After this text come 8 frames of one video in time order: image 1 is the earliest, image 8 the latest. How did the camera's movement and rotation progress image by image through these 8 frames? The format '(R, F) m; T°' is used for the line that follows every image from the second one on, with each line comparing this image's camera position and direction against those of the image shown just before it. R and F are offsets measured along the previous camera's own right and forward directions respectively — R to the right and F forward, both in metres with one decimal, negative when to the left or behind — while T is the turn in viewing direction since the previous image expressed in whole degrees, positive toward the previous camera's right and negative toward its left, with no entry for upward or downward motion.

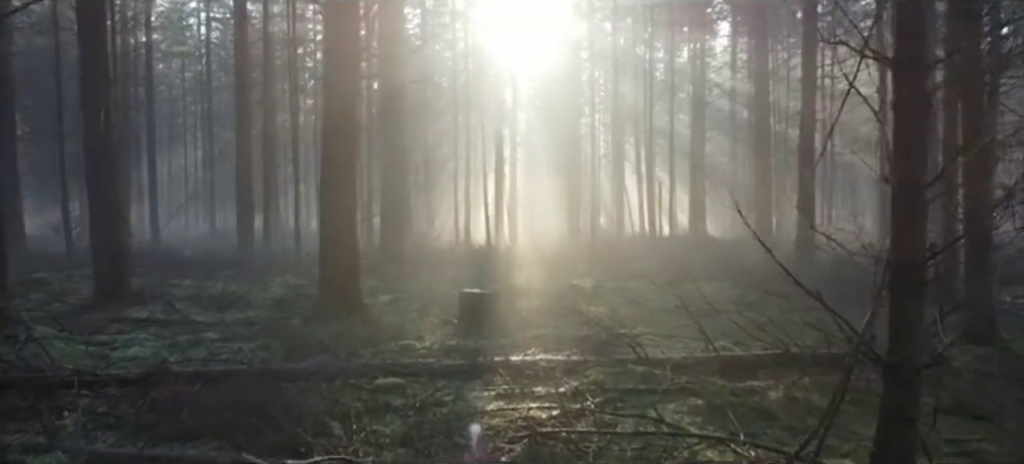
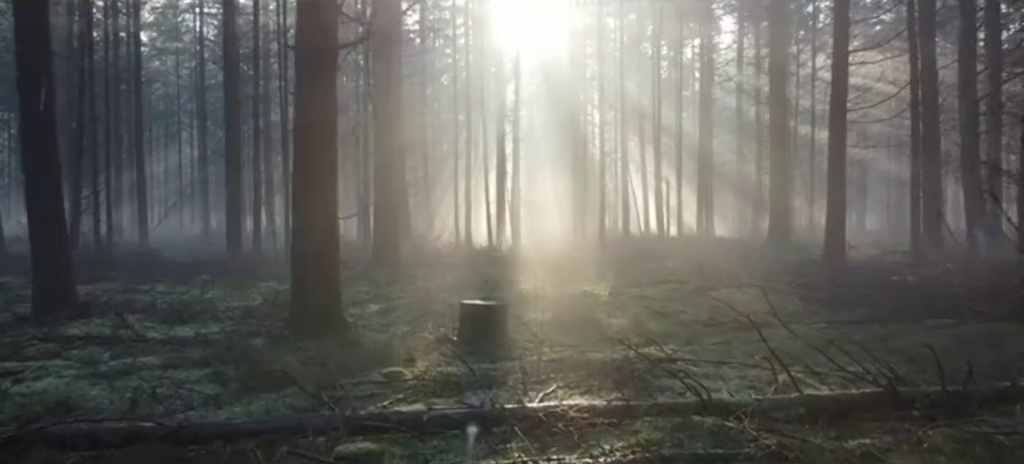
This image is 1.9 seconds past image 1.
(-0.1, +1.8) m; 0°
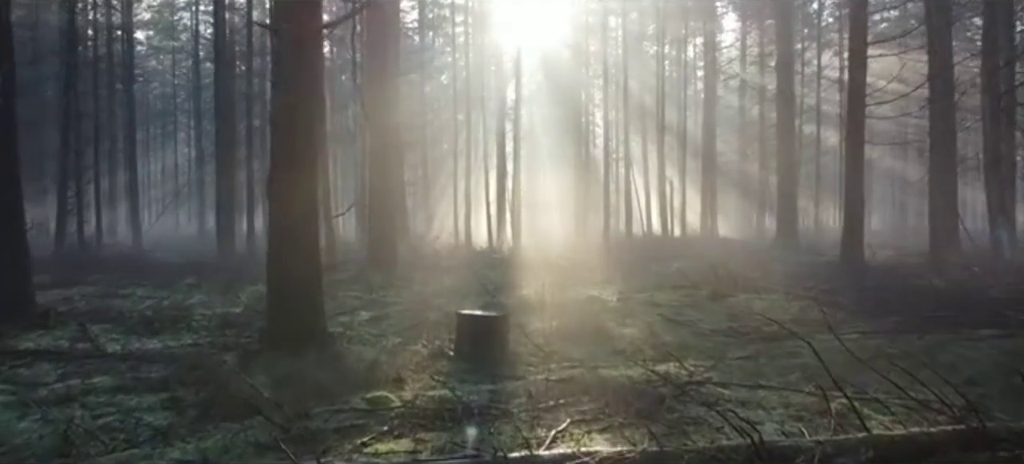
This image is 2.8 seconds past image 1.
(0.0, +1.0) m; 0°
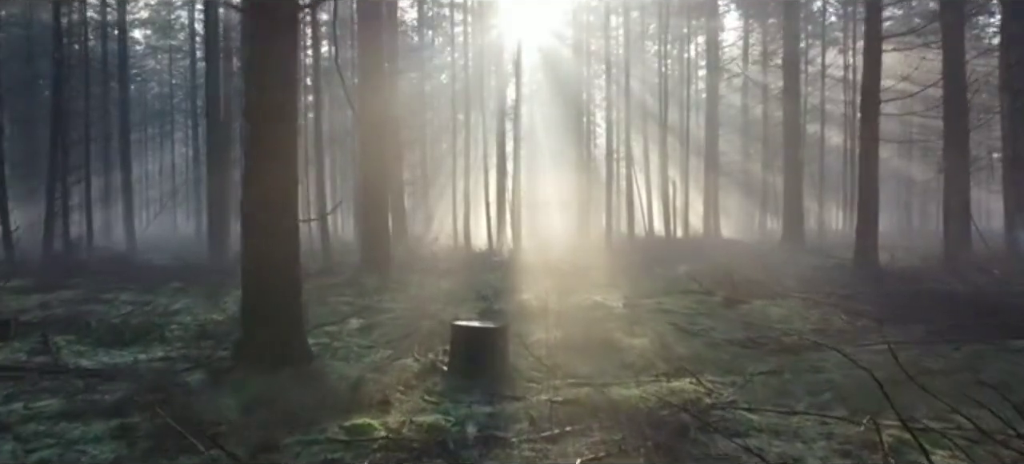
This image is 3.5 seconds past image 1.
(0.0, +0.8) m; 0°
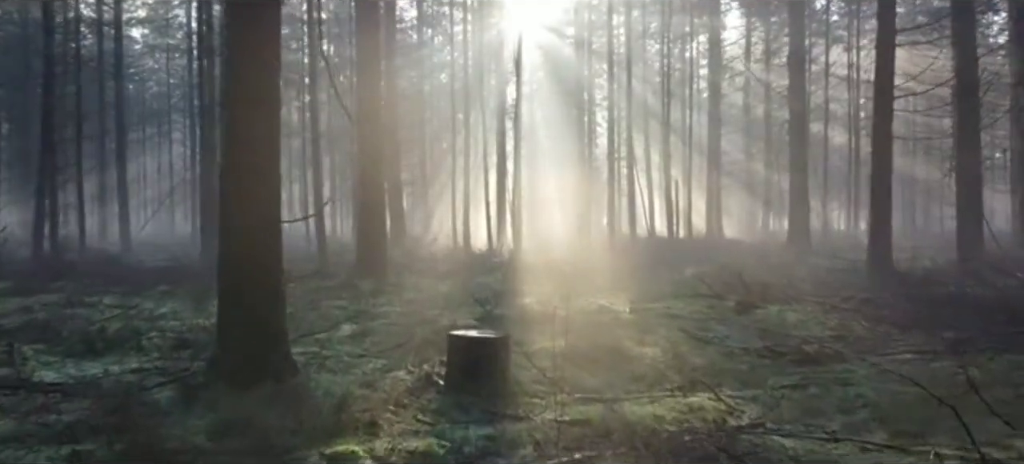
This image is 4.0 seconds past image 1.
(0.0, +0.6) m; 0°
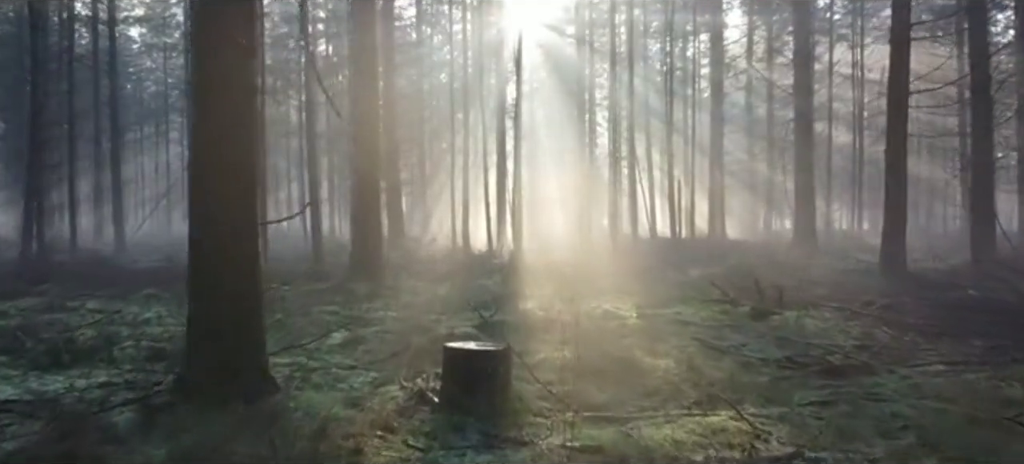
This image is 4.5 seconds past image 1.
(0.0, +0.6) m; 0°
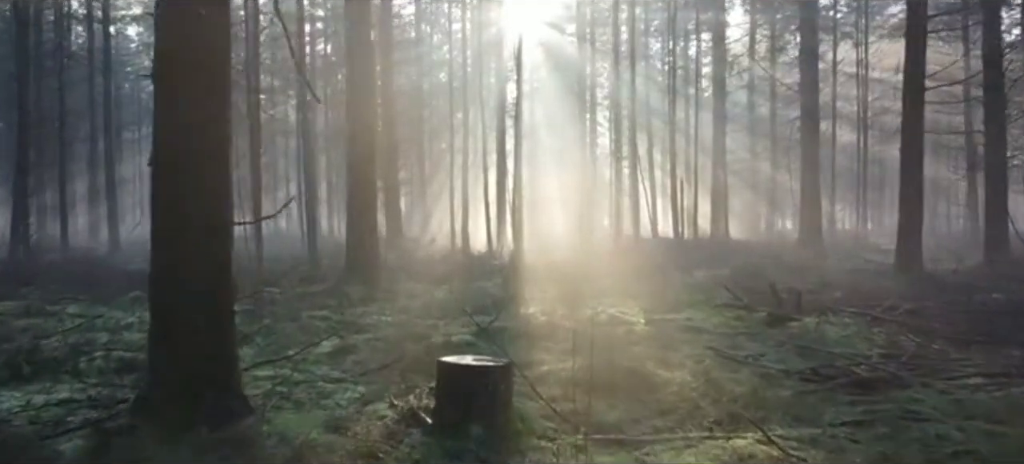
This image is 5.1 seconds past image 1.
(0.0, +0.7) m; 0°
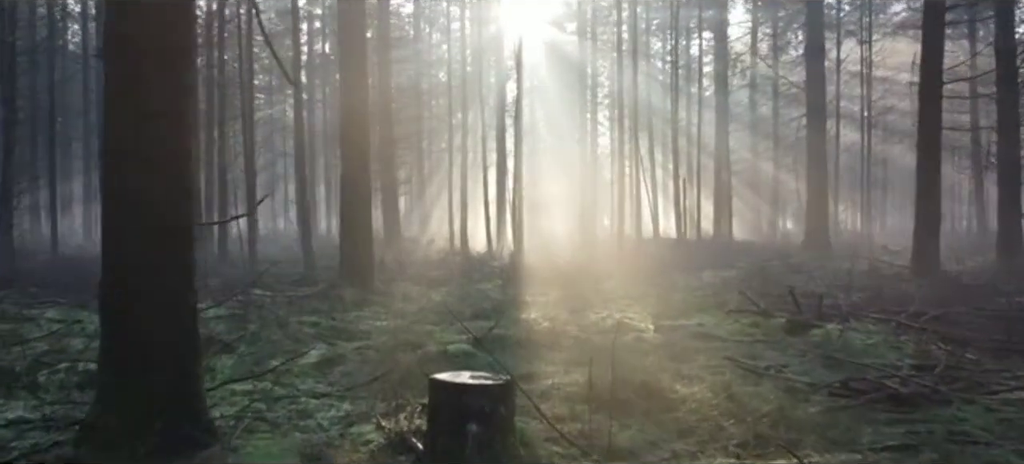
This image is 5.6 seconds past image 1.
(0.0, +0.7) m; 0°
